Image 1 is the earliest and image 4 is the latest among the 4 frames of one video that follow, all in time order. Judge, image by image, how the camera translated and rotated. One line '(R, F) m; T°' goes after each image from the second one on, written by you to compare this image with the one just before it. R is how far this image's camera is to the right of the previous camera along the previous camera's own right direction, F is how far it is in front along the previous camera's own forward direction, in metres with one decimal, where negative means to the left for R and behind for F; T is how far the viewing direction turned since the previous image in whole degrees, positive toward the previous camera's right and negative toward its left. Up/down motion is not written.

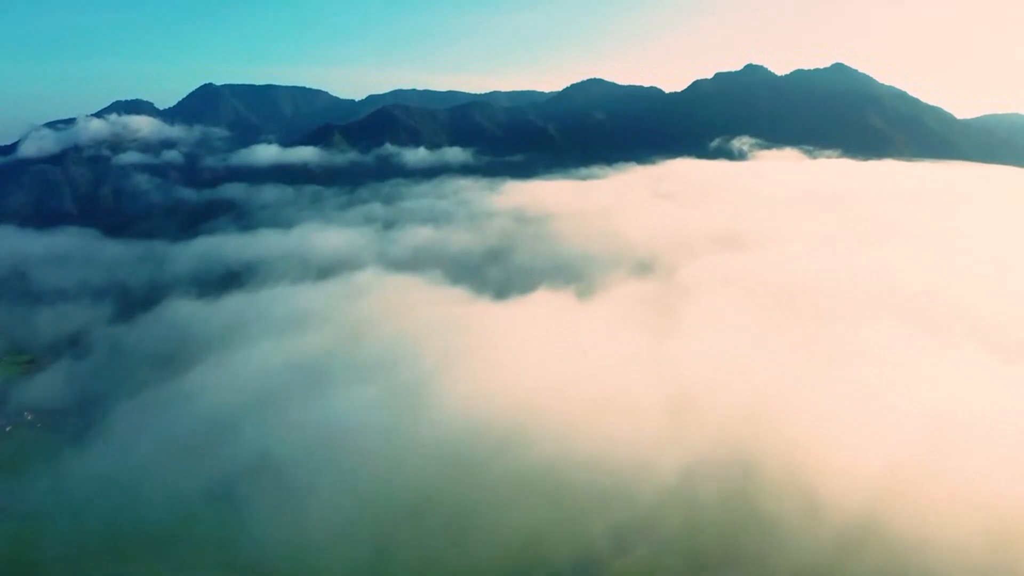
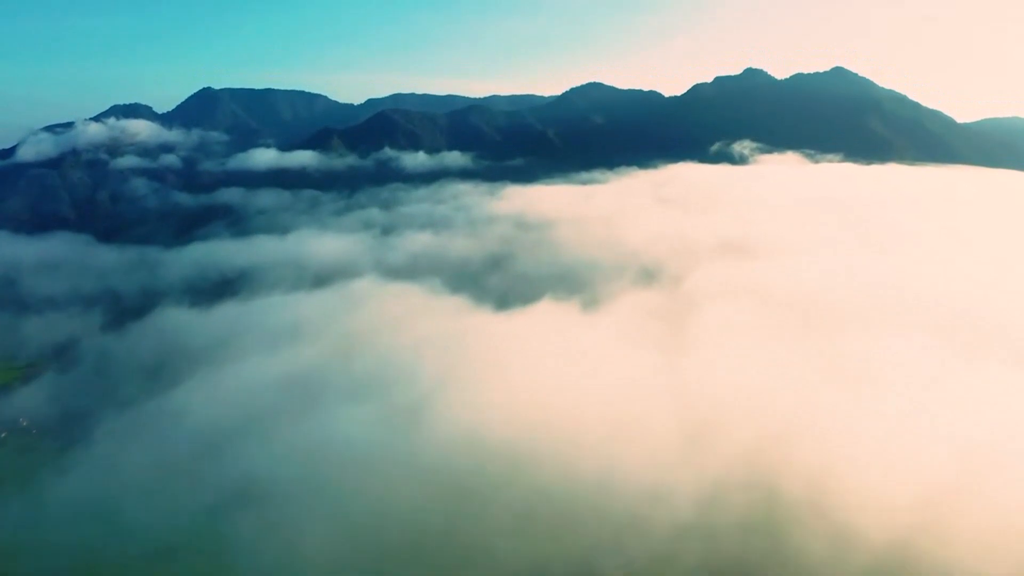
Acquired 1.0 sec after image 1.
(-0.2, +1.7) m; 0°
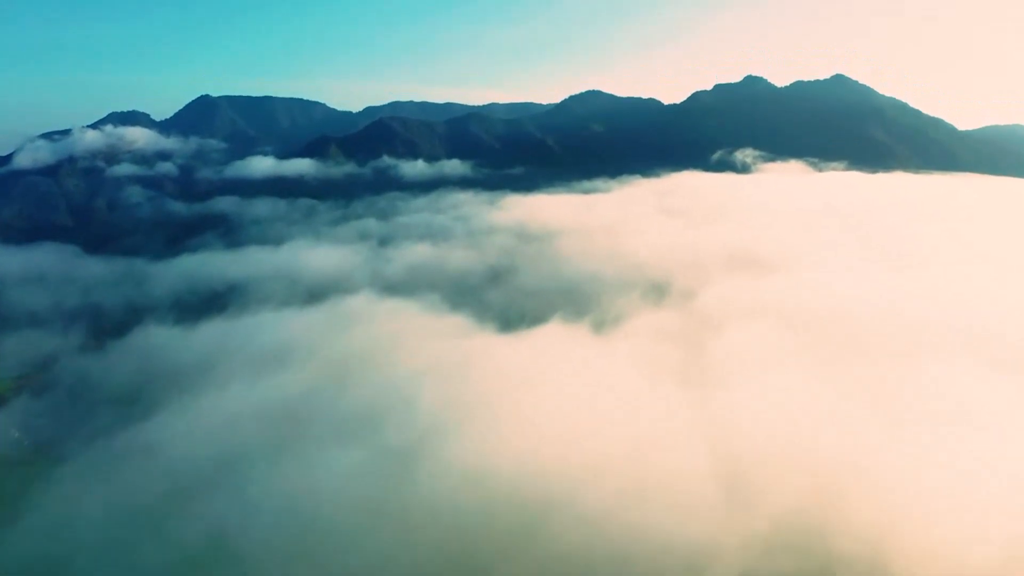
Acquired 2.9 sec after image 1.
(-0.4, +3.0) m; 0°
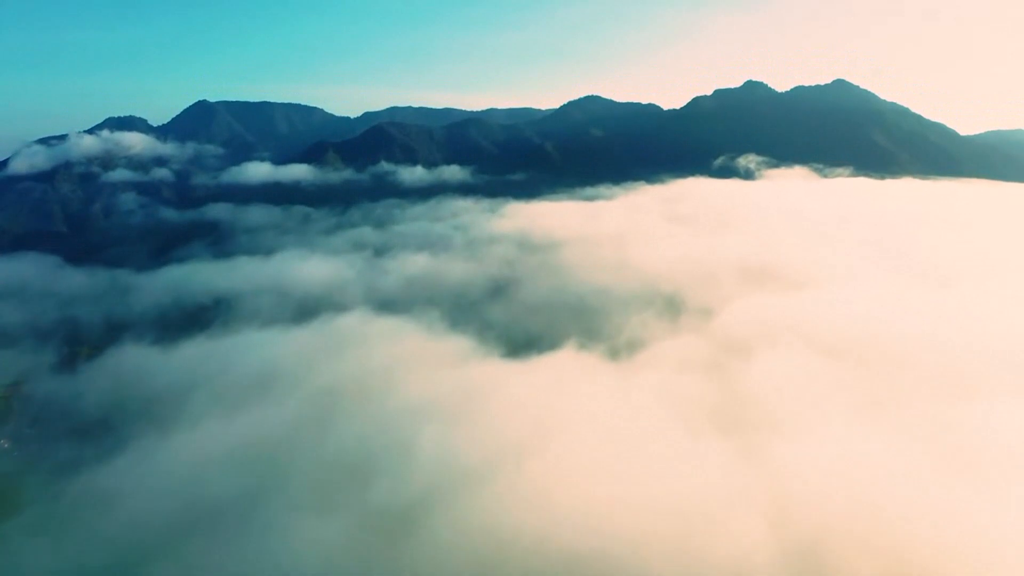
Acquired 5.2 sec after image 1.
(-0.5, +3.9) m; 0°
